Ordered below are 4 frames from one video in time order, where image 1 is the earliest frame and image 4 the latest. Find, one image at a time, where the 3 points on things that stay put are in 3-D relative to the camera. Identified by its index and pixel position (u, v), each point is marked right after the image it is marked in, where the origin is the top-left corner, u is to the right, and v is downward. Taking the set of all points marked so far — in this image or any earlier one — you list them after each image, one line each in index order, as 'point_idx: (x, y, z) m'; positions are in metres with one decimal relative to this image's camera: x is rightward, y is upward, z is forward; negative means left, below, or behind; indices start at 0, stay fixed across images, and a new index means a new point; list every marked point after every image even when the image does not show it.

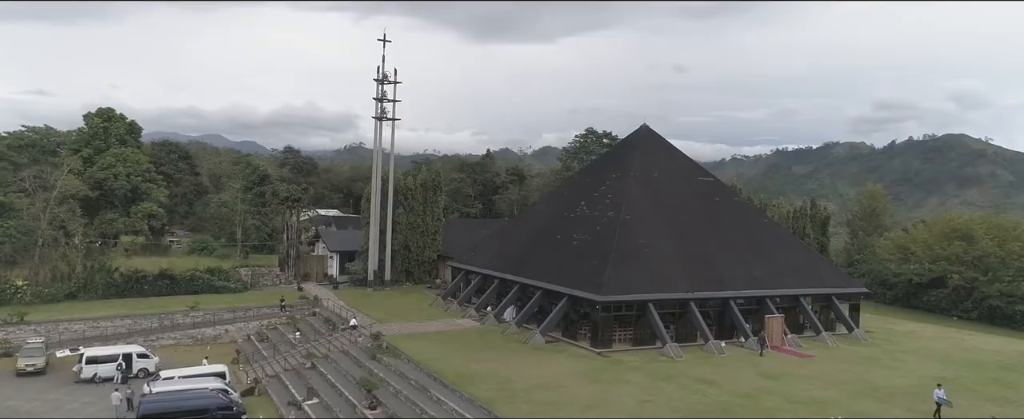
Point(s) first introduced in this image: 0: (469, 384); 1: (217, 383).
0: (-1.1, -4.5, +18.3) m
1: (-8.1, -4.7, +19.6) m
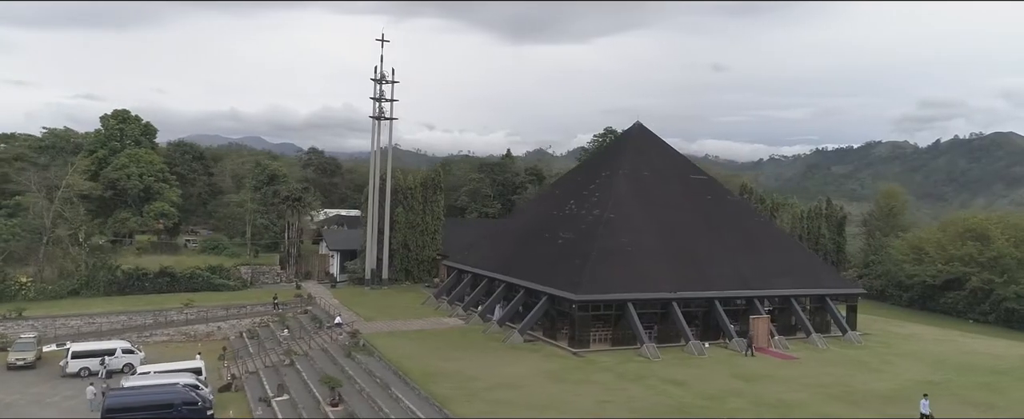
0: (-2.0, -4.4, +18.3) m
1: (-9.0, -4.7, +19.9) m
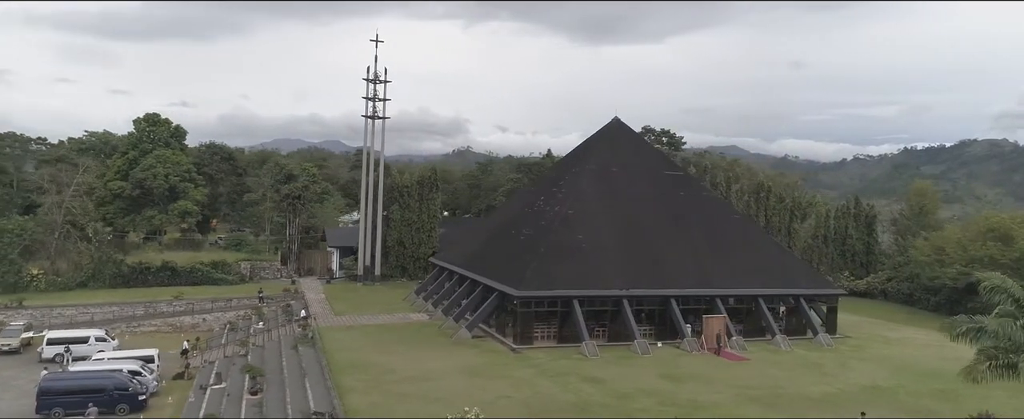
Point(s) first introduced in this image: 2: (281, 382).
0: (-4.2, -4.2, +18.5) m
1: (-11.0, -4.5, +20.8) m
2: (-6.1, -4.5, +18.8) m
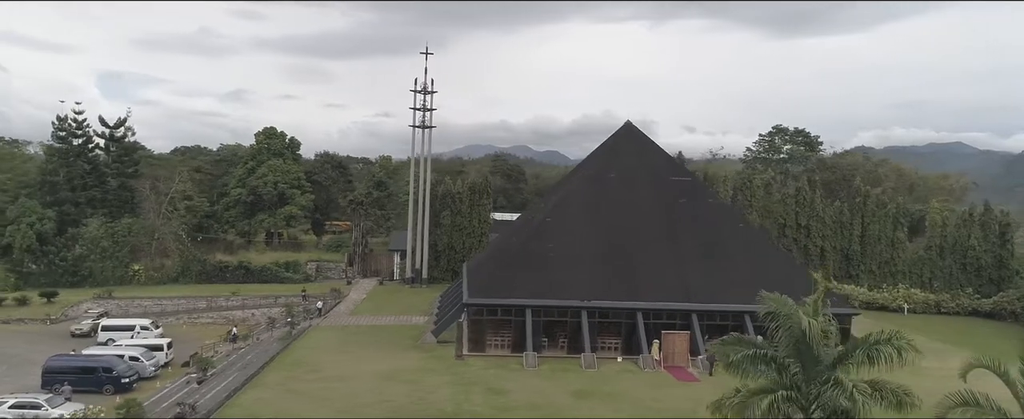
0: (-6.5, -4.5, +19.9) m
1: (-12.4, -4.7, +23.8) m
2: (-8.2, -4.7, +20.6) m
